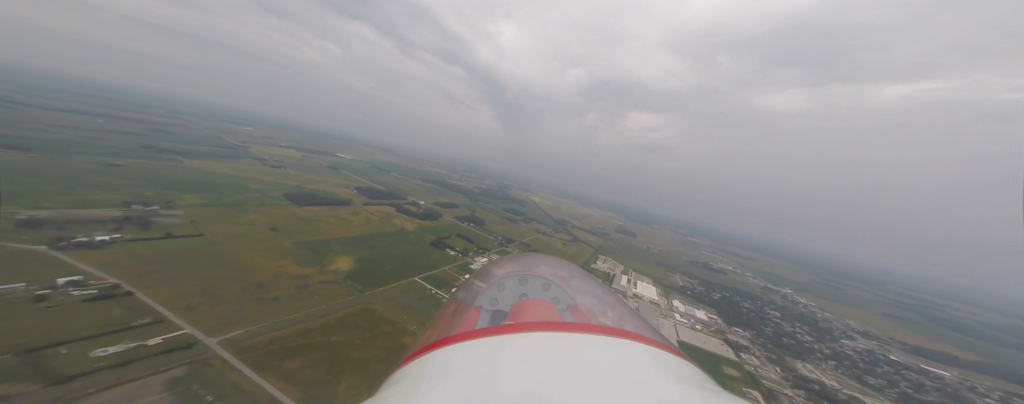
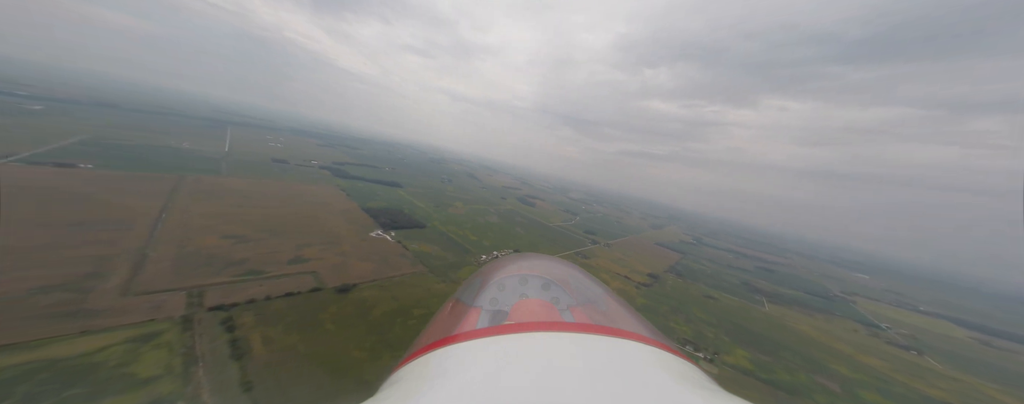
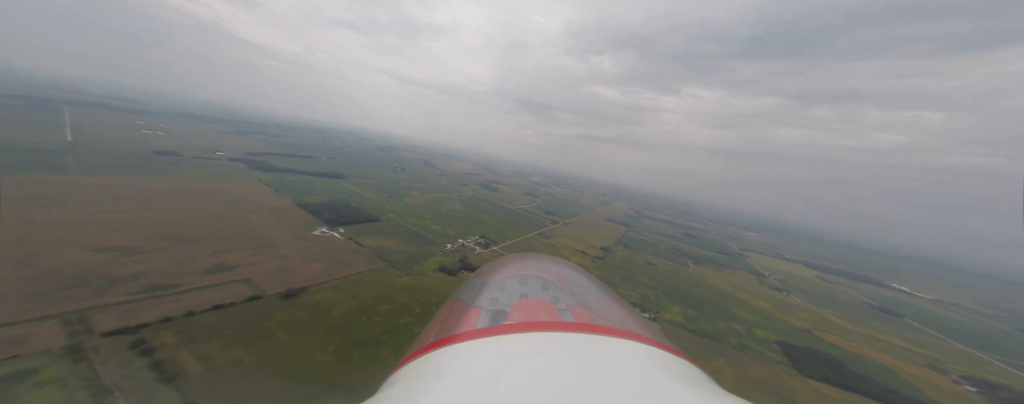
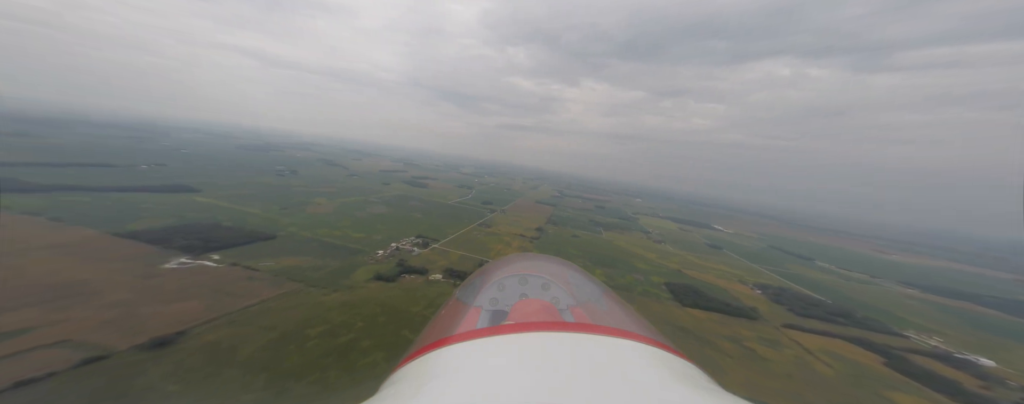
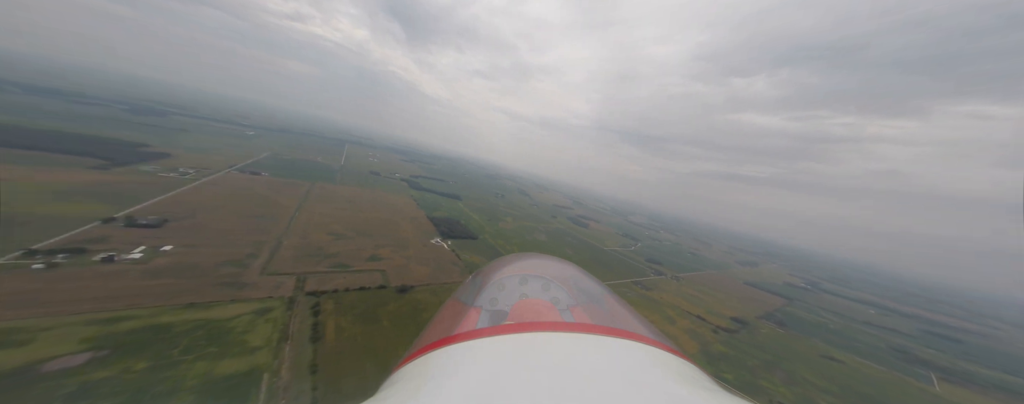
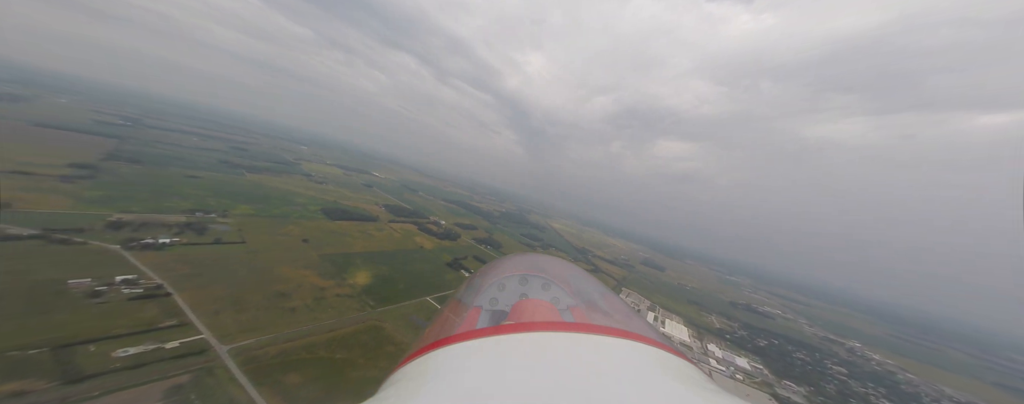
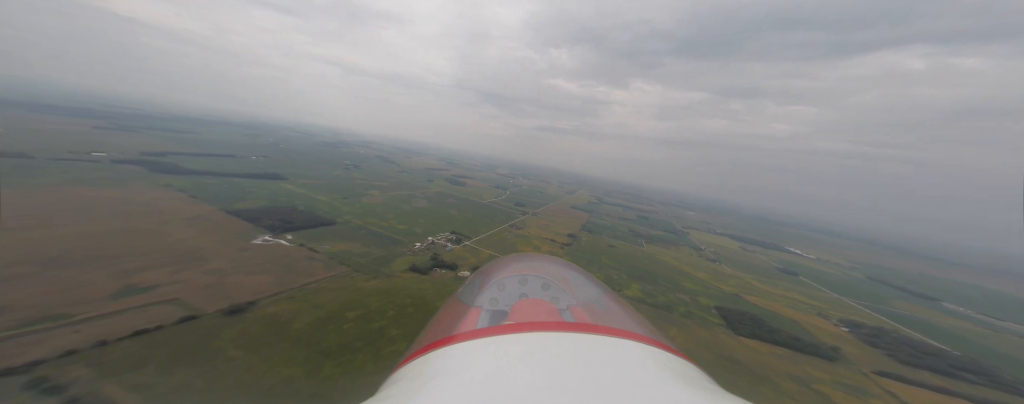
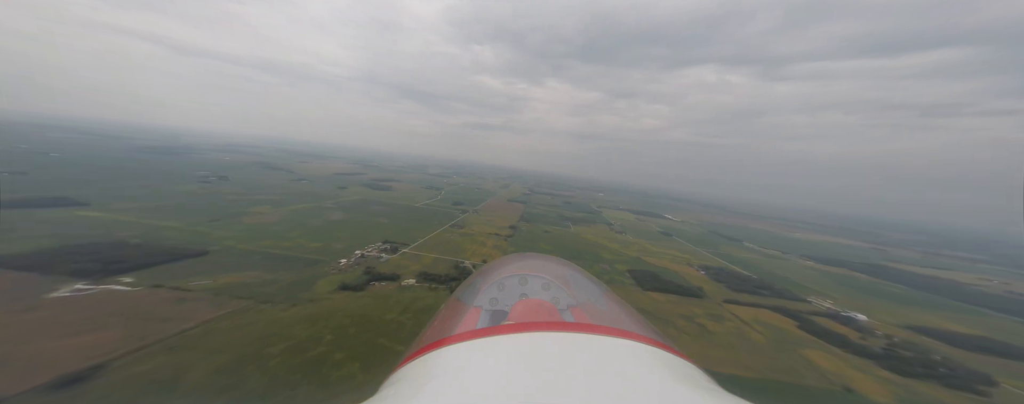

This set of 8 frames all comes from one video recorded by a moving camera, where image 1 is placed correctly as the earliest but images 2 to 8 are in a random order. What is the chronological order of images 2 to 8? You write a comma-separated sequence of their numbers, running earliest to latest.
6, 8, 4, 7, 3, 2, 5
